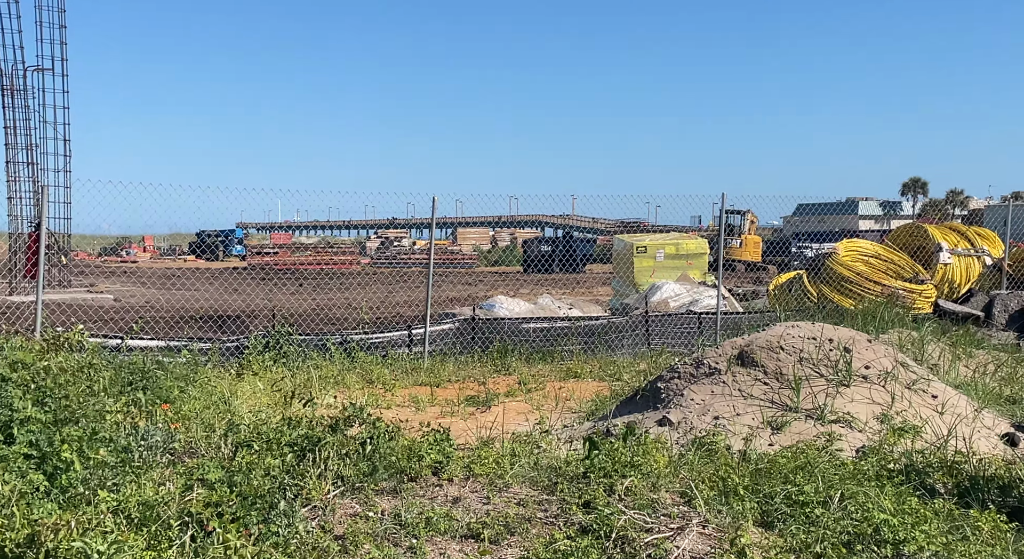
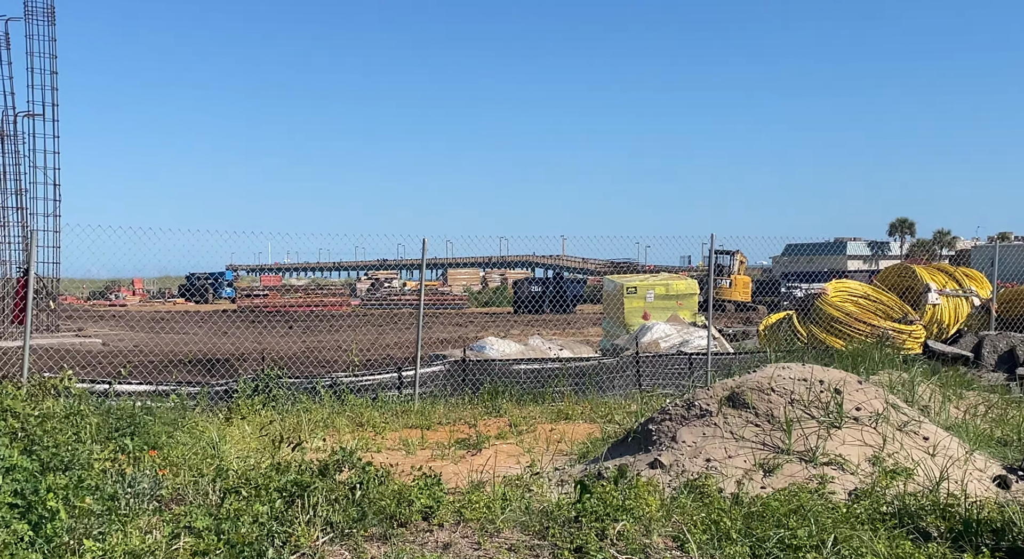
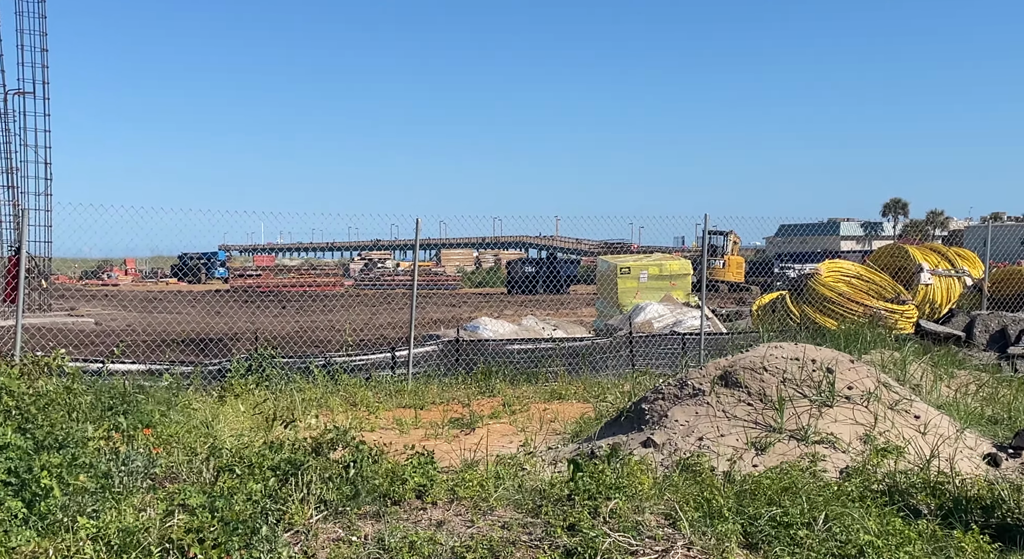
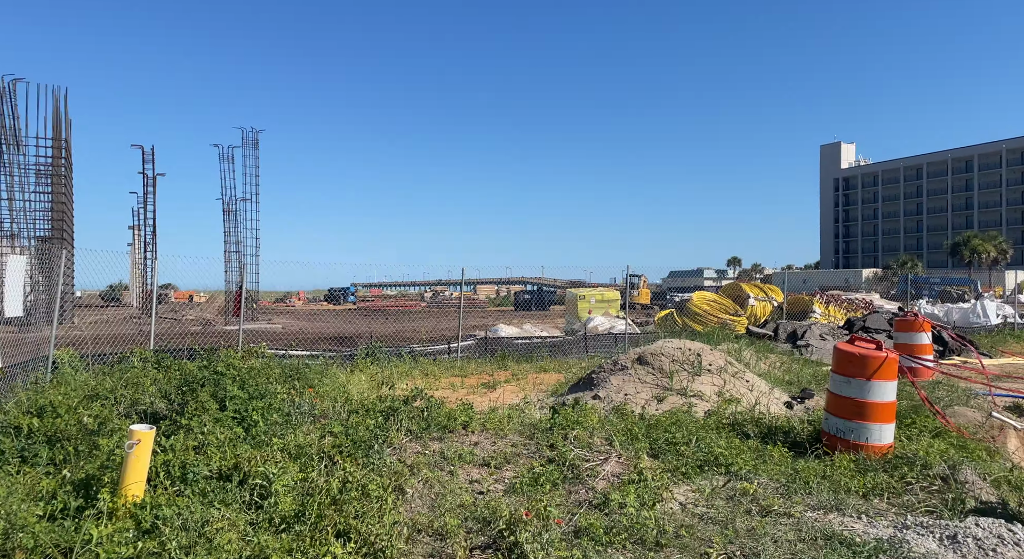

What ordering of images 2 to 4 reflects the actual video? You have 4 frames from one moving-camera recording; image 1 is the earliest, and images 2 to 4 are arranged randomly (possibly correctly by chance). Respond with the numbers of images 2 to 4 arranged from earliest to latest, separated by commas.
3, 2, 4
